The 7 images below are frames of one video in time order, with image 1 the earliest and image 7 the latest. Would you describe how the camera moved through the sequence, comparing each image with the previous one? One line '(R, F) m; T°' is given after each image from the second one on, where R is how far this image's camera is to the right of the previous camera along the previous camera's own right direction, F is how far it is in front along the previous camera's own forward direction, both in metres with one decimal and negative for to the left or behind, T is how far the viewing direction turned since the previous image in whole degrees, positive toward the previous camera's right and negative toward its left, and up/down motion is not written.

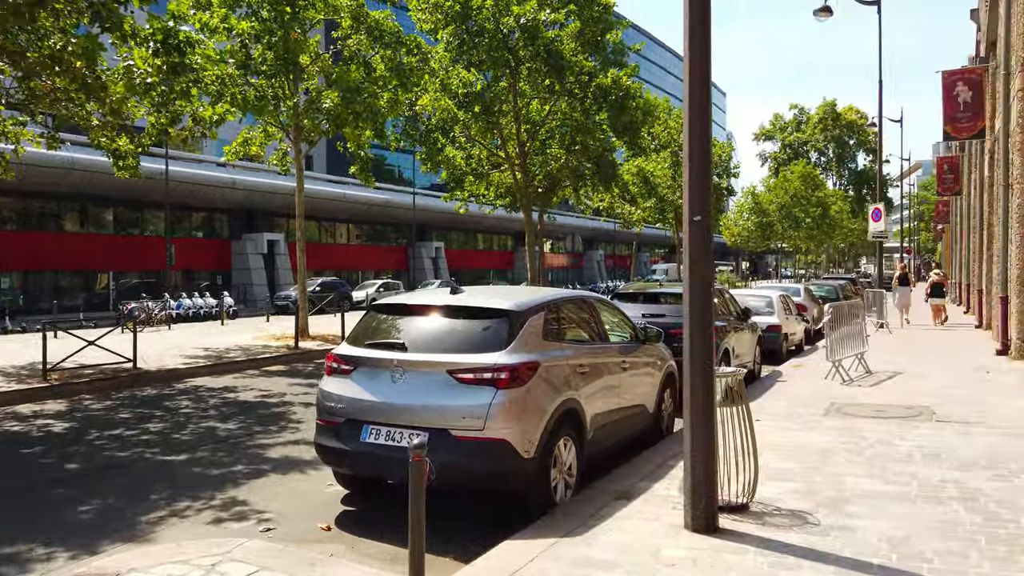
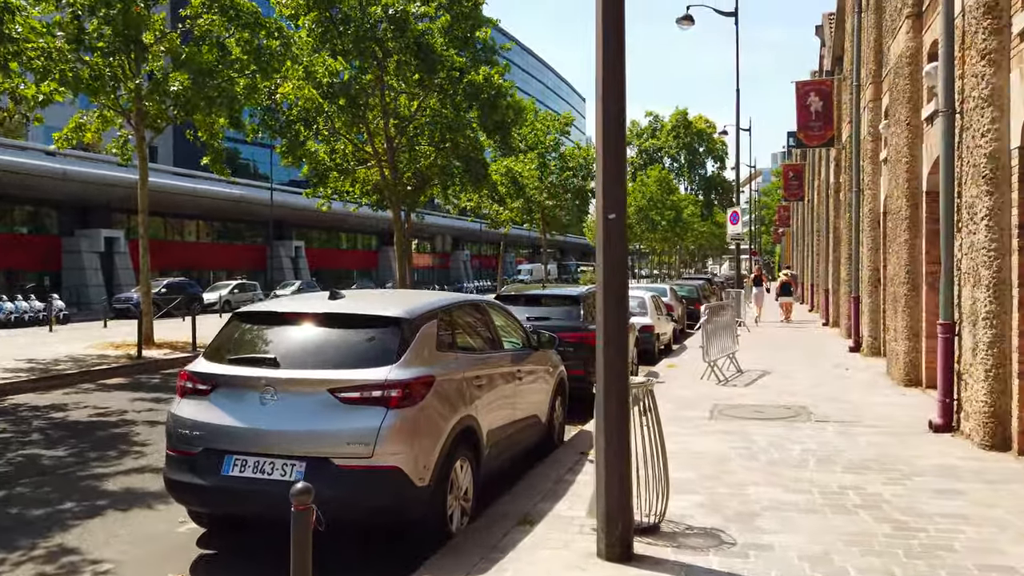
(-0.2, +0.7) m; +10°
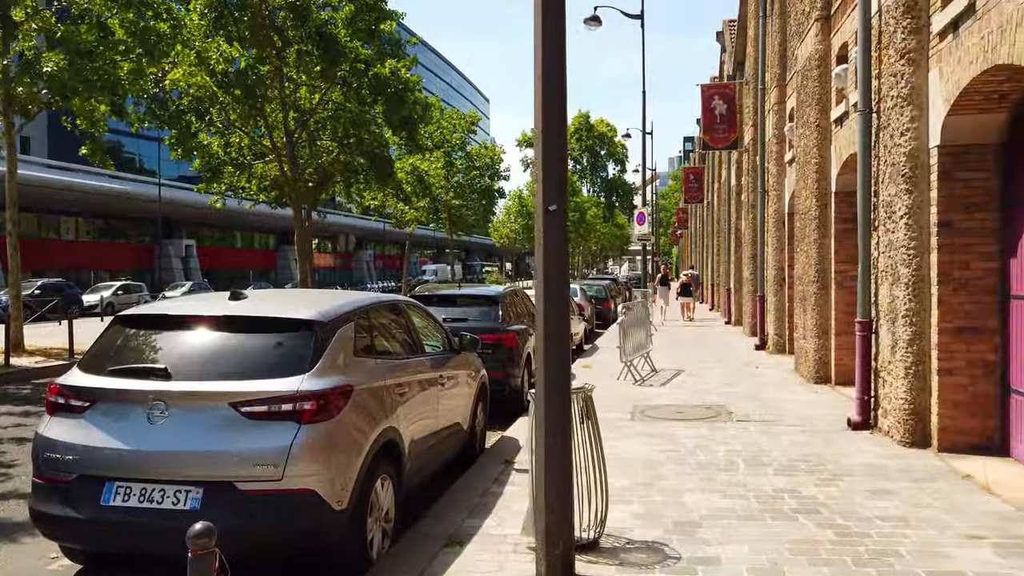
(-0.2, +0.5) m; +7°
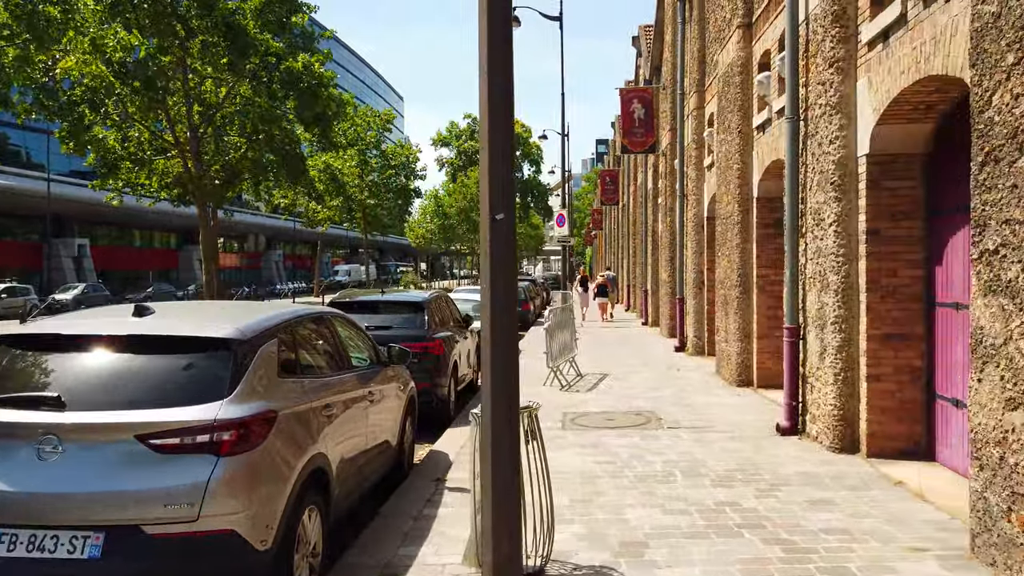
(-0.2, +0.3) m; +6°
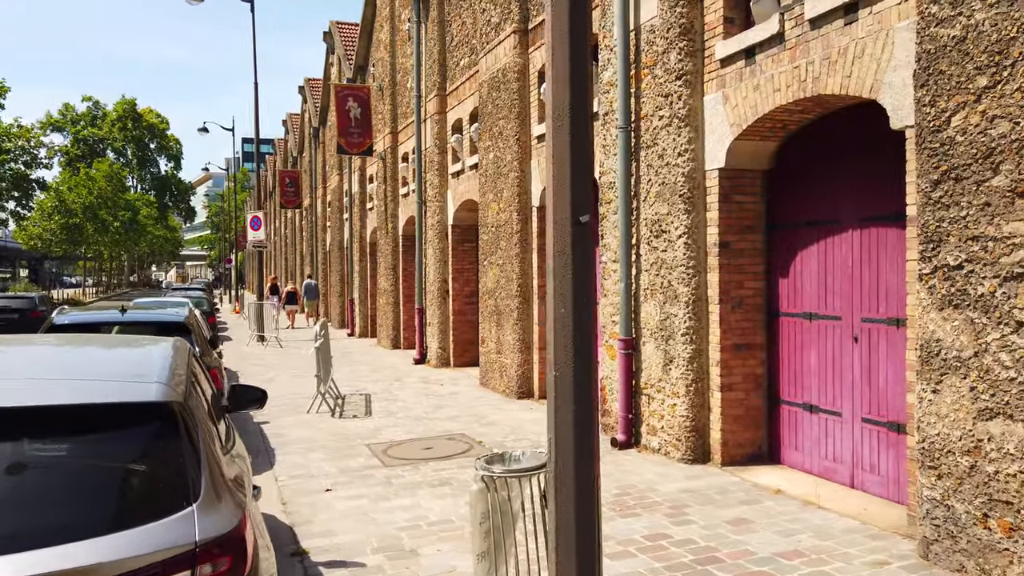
(-1.6, +1.5) m; +26°
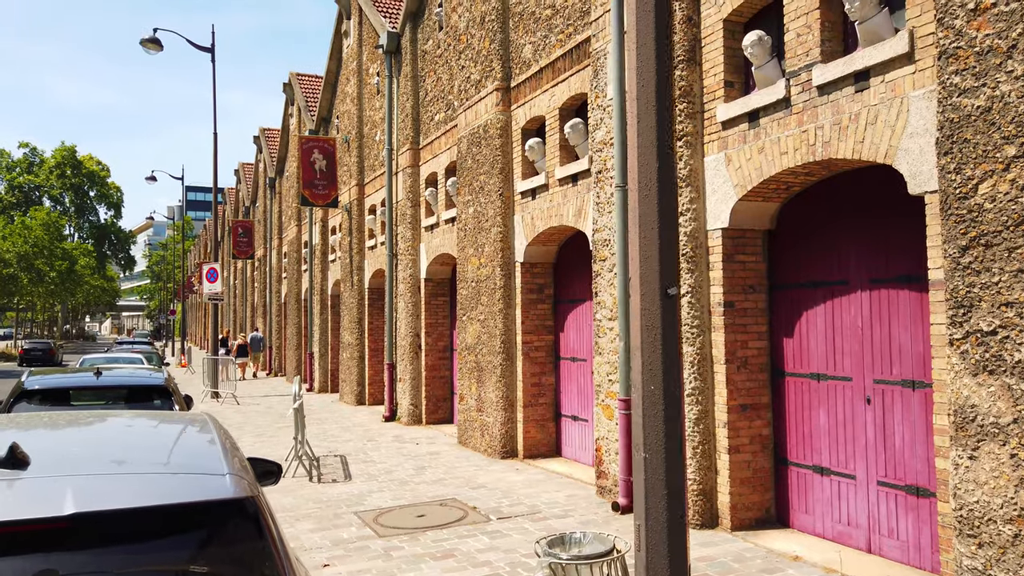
(-0.5, +0.2) m; +4°
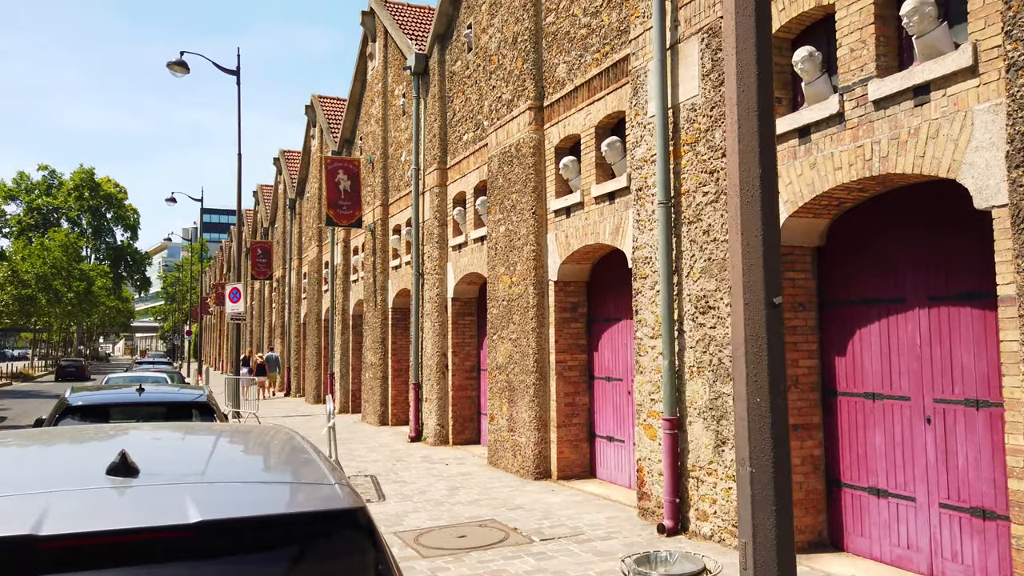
(-0.3, +0.1) m; -1°
